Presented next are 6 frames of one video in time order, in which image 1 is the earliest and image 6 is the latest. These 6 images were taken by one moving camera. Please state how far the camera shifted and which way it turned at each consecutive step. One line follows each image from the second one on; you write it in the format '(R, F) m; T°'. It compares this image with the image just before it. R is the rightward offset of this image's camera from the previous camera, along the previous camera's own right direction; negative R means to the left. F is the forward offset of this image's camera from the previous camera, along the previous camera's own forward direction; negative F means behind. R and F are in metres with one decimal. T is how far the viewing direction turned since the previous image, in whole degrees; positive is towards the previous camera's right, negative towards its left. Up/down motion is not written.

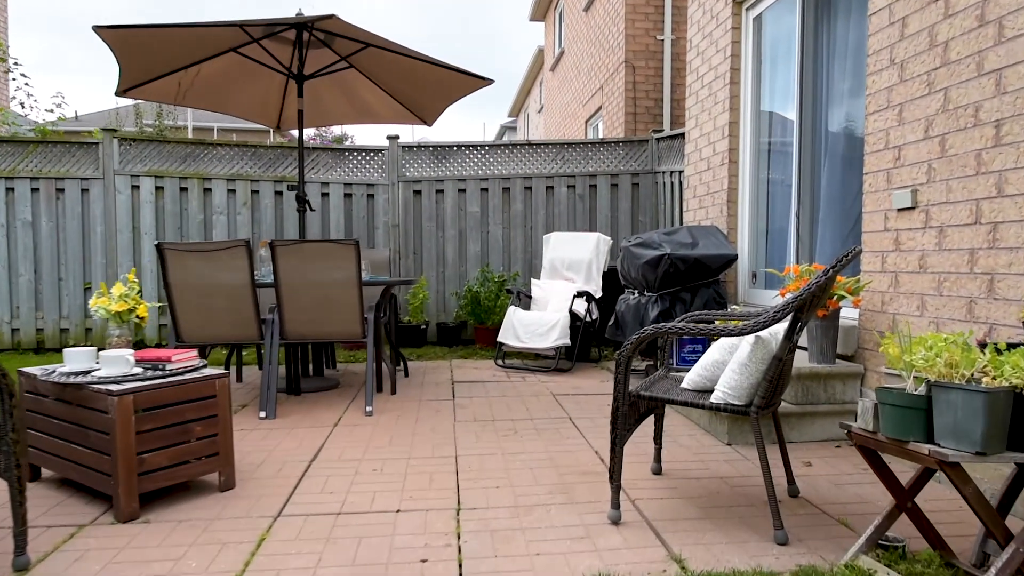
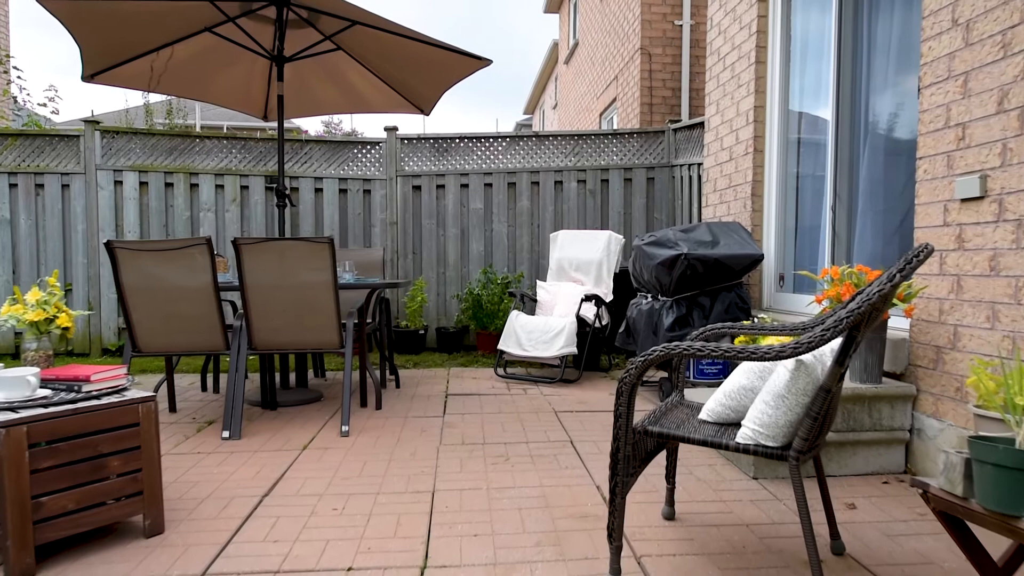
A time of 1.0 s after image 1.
(+0.1, +0.4) m; -1°
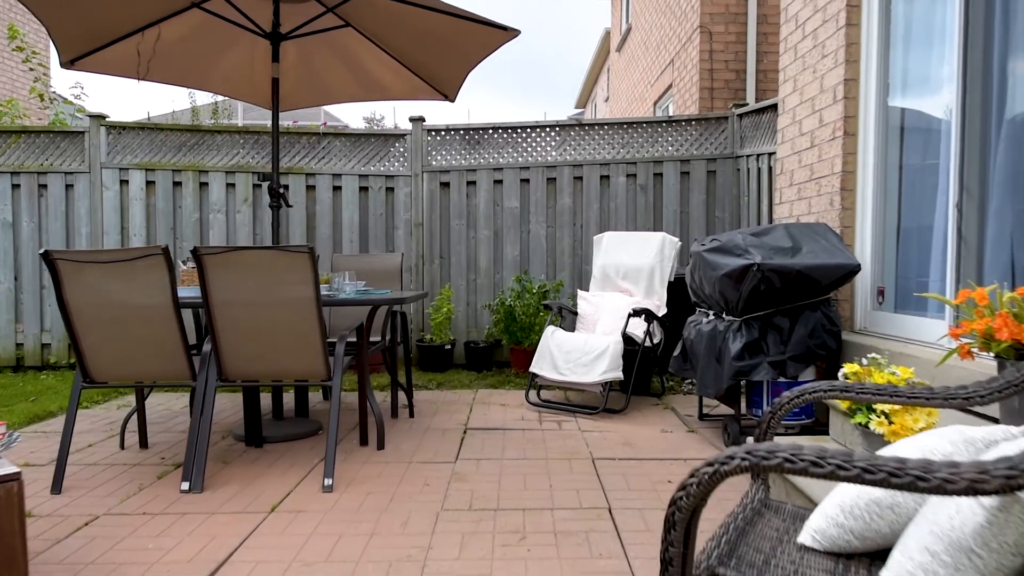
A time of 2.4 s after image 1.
(+0.1, +0.7) m; -4°
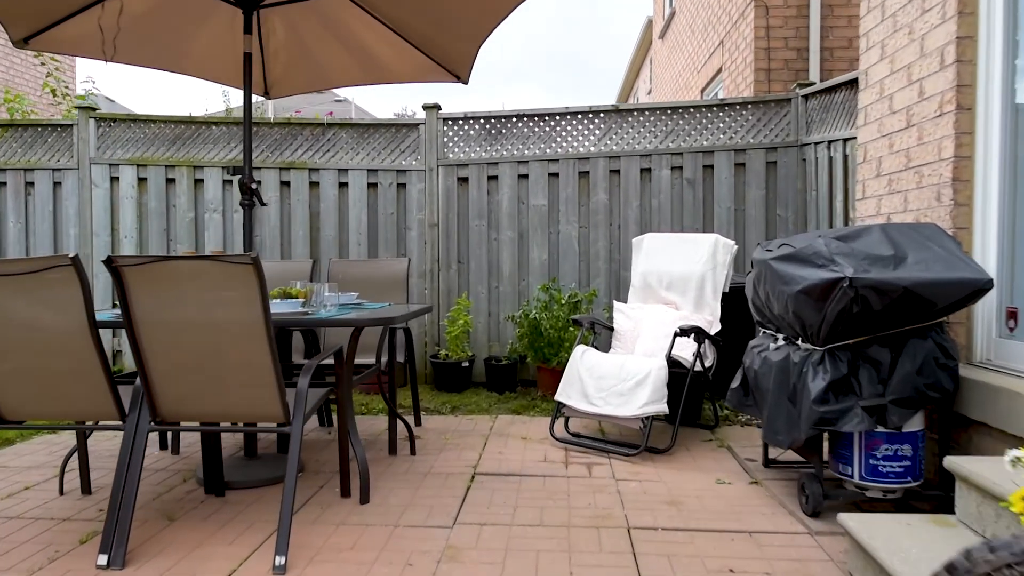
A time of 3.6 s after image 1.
(+0.1, +0.6) m; -3°
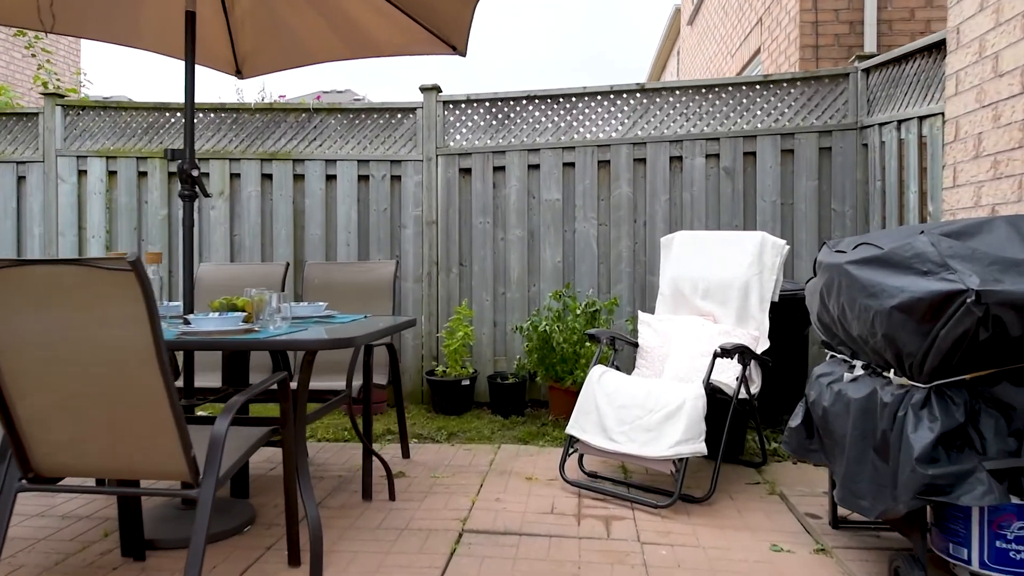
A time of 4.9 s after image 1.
(+0.1, +0.6) m; -2°
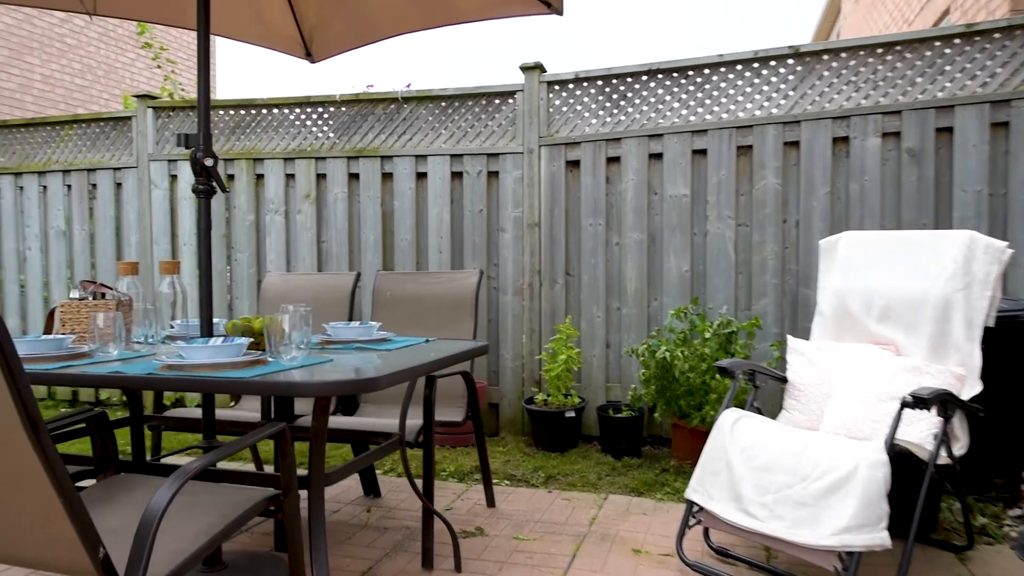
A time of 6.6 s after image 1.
(+0.1, +0.6) m; -11°
